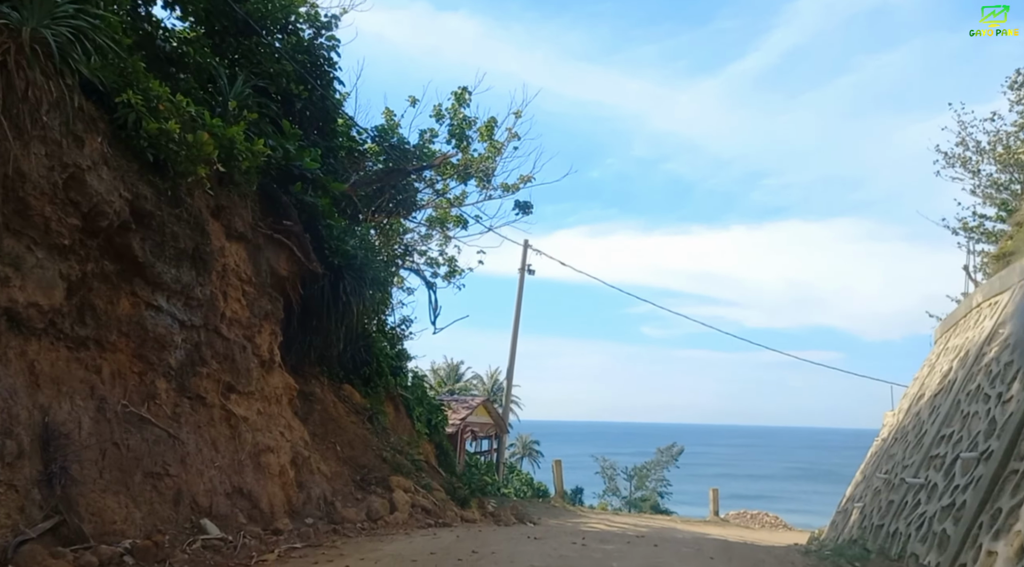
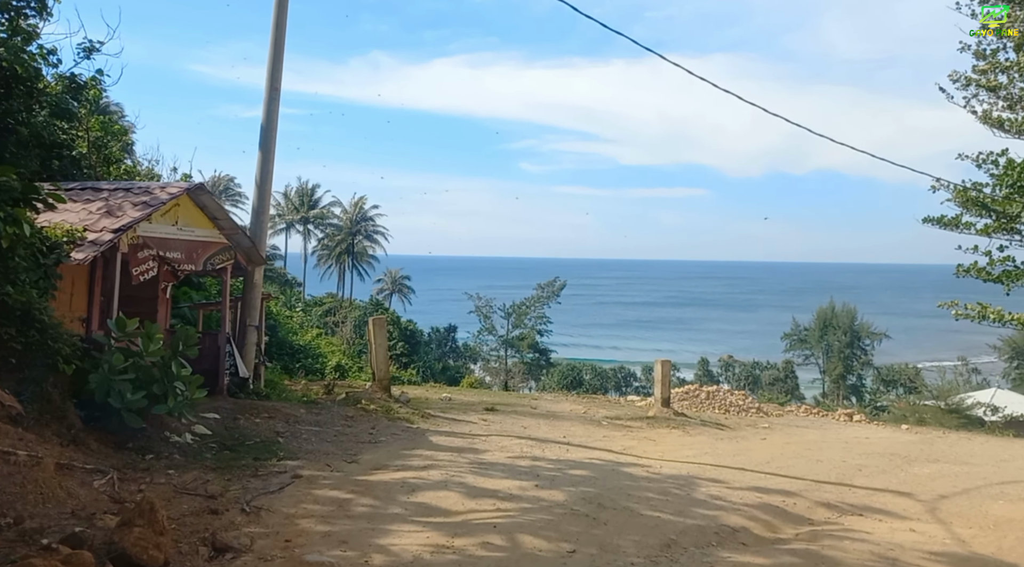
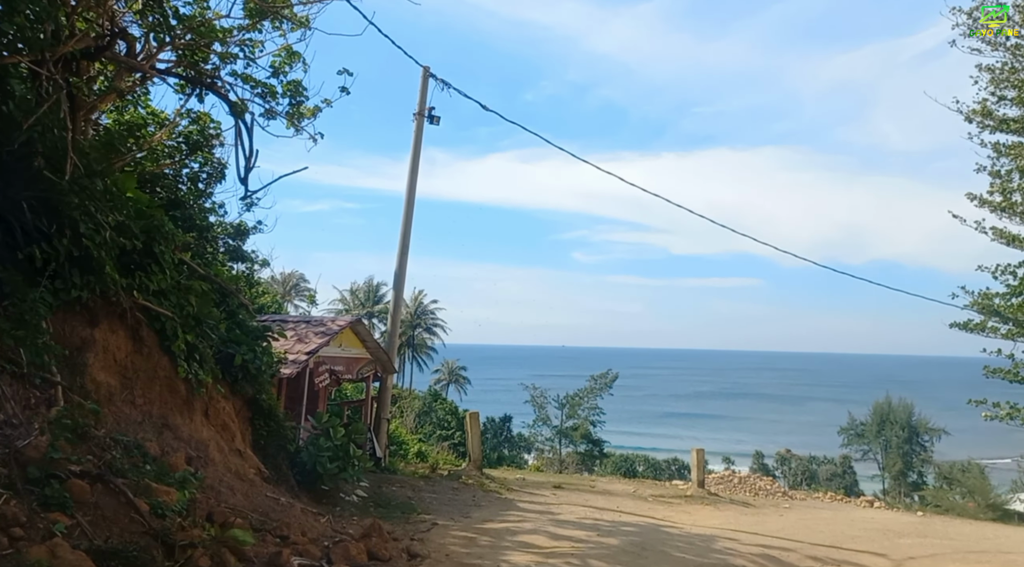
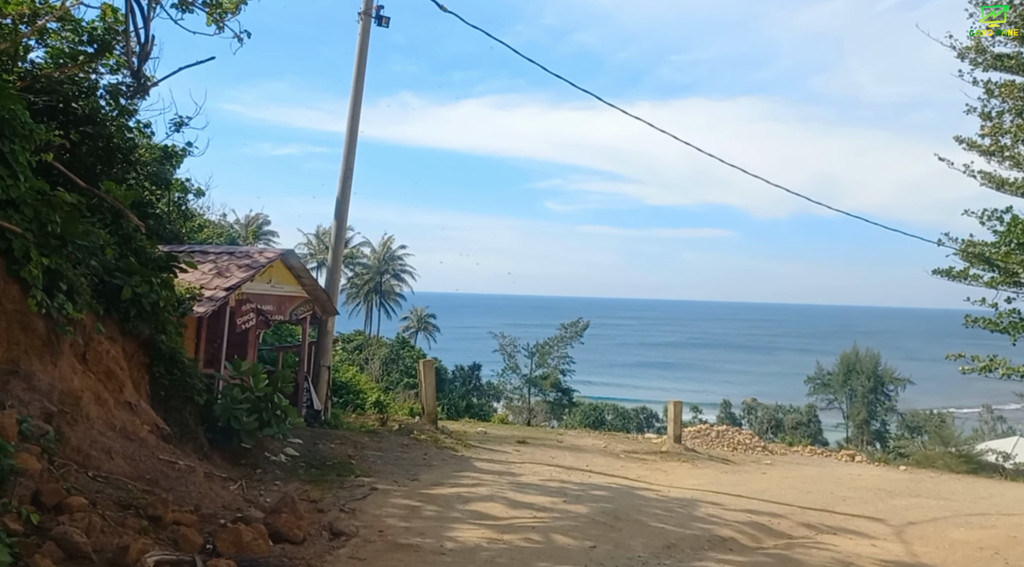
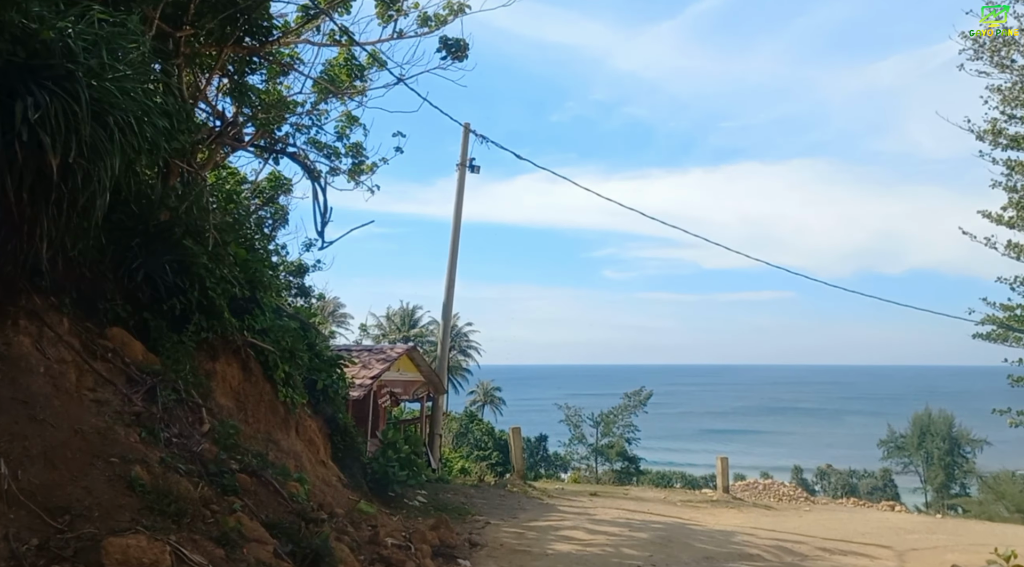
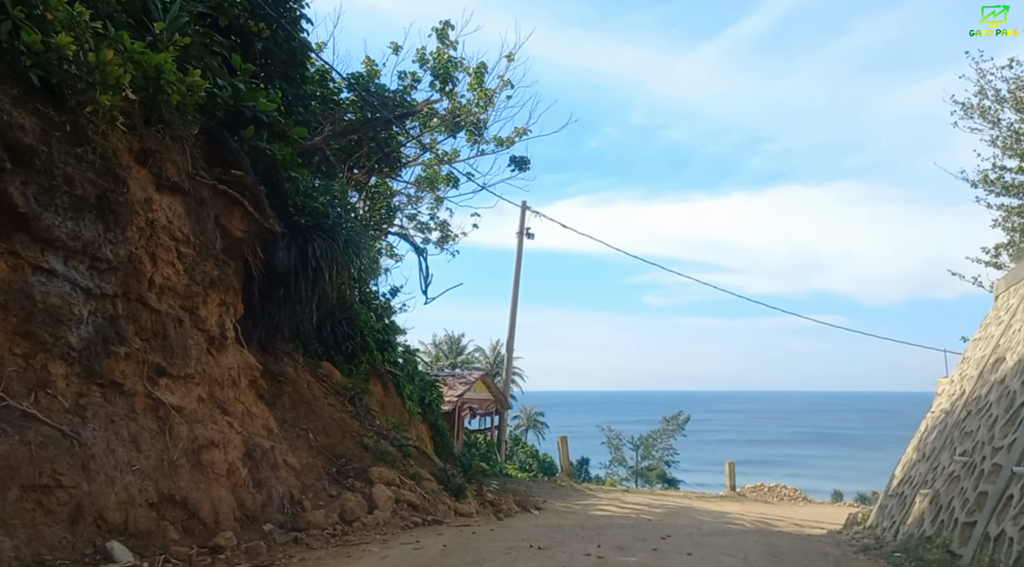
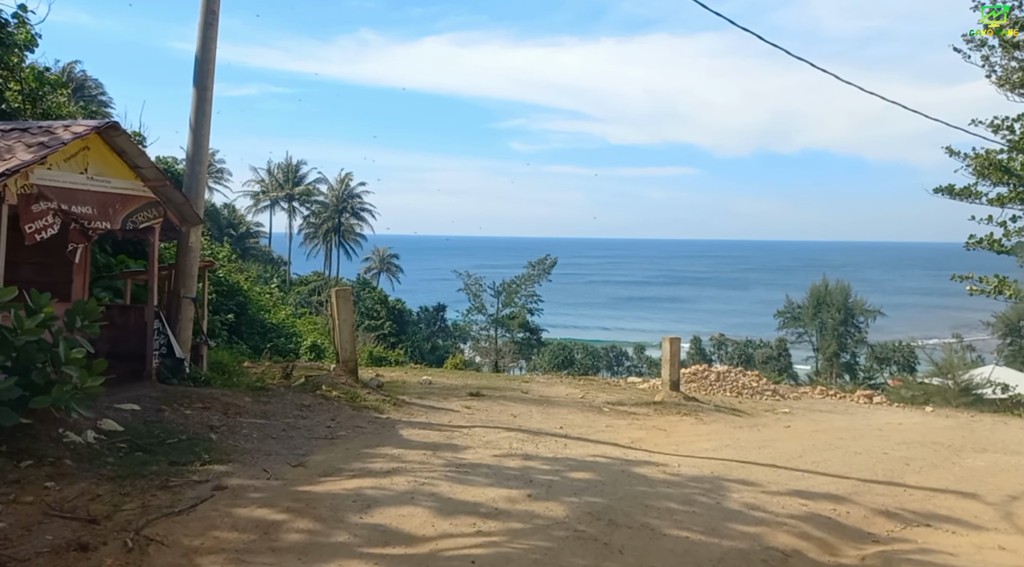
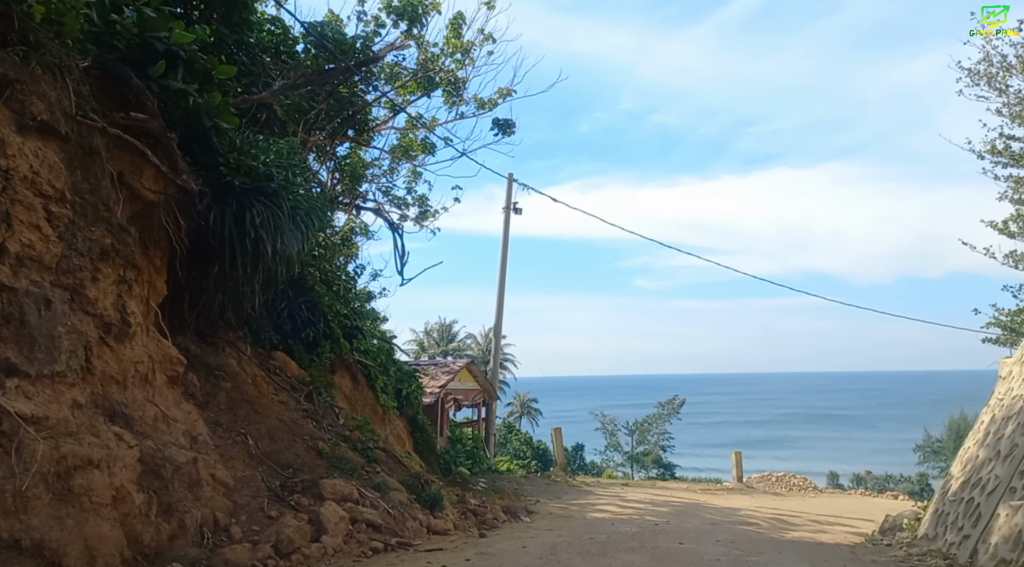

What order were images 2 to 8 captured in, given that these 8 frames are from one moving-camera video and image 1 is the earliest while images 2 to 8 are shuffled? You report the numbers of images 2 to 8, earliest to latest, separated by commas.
6, 8, 5, 3, 4, 2, 7
